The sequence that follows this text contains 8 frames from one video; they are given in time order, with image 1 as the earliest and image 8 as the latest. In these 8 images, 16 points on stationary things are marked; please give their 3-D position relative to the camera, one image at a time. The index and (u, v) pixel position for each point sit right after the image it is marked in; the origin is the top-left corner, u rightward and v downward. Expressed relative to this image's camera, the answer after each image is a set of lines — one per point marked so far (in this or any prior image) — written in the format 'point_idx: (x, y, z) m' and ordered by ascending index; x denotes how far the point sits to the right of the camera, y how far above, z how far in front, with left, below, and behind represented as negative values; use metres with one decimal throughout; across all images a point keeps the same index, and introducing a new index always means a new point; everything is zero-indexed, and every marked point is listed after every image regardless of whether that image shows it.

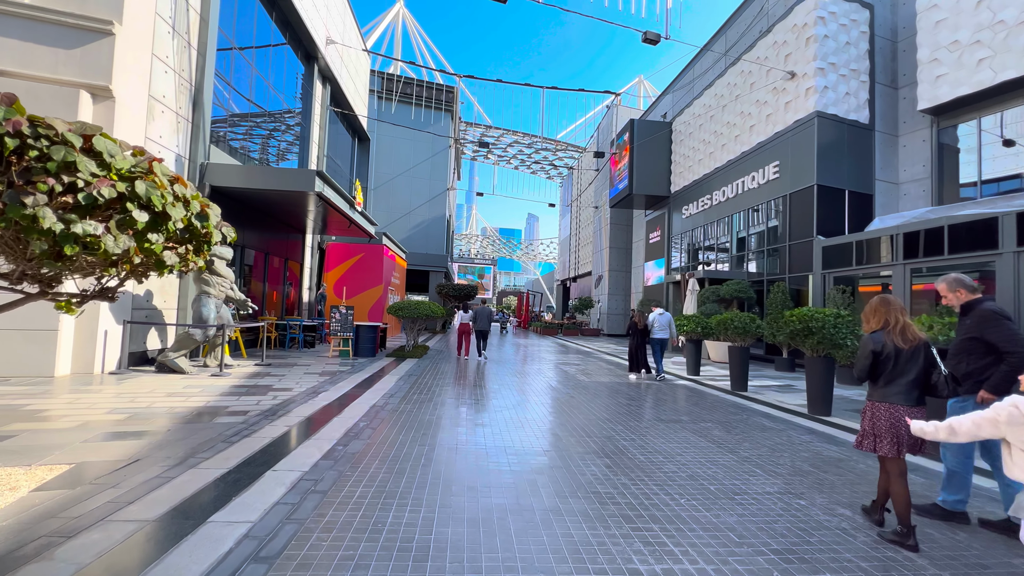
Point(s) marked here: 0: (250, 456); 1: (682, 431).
0: (-2.5, -1.6, +4.3) m
1: (+2.3, -1.9, +6.0) m
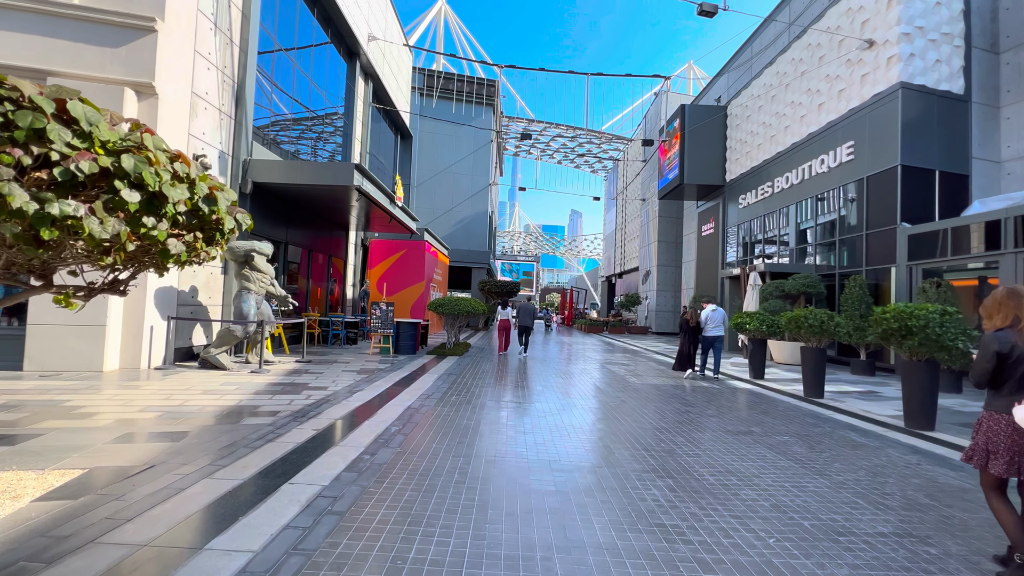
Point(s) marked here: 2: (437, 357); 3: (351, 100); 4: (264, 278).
0: (-2.1, -1.5, +3.9) m
1: (+2.8, -1.8, +5.2) m
2: (-2.1, -1.9, +12.6) m
3: (-6.2, +7.2, +17.4) m
4: (-5.0, +0.2, +9.0) m
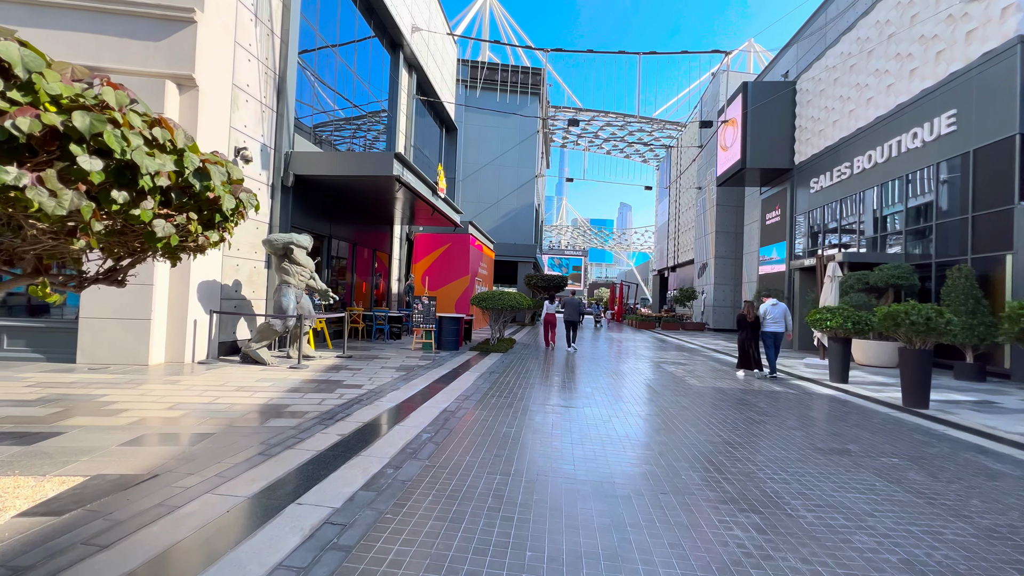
0: (-1.8, -1.4, +3.5) m
1: (+3.2, -1.7, +4.2) m
2: (-0.9, -1.7, +12.2) m
3: (-4.4, +7.4, +17.2) m
4: (-4.1, +0.3, +8.9) m
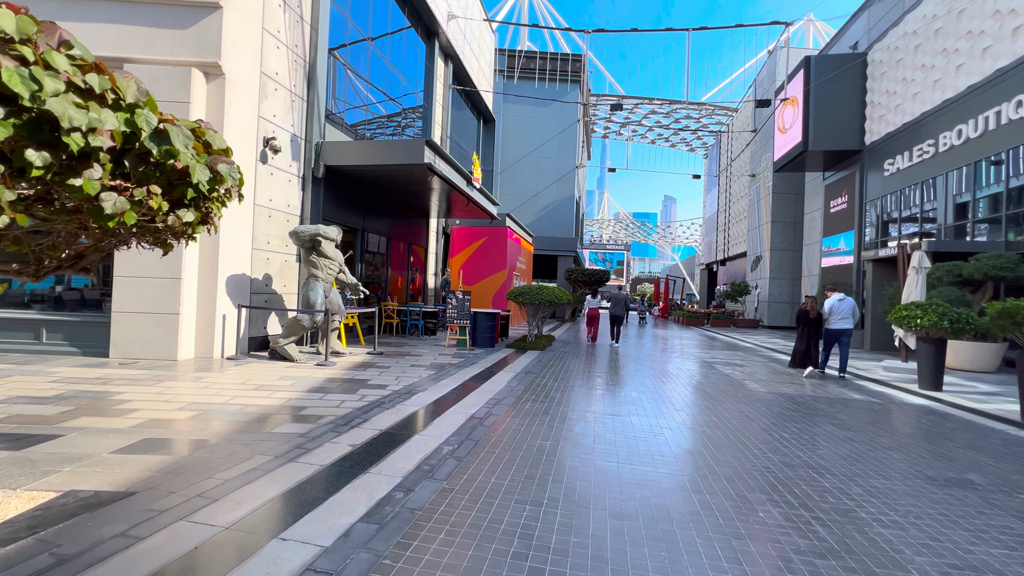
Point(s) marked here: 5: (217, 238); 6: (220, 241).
0: (-1.6, -1.4, +3.0) m
1: (+3.5, -1.6, +3.3) m
2: (+0.1, -1.6, +11.5) m
3: (-3.0, +7.6, +16.8) m
4: (-3.4, +0.4, +8.5) m
5: (-5.0, +0.9, +7.8) m
6: (-5.0, +0.8, +7.8) m
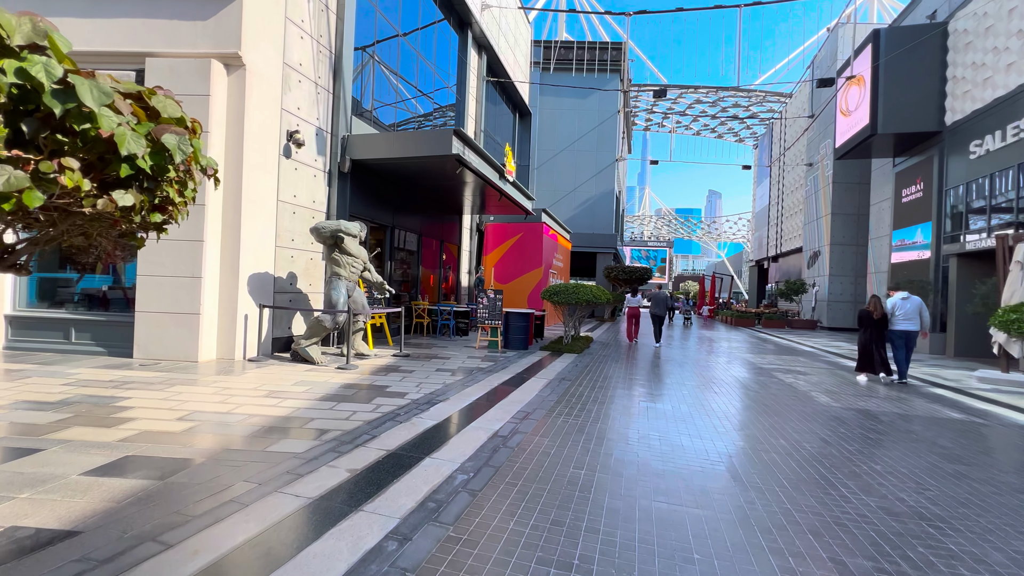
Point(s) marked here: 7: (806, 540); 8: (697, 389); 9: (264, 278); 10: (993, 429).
0: (-1.4, -1.4, +2.4) m
1: (+3.6, -1.6, +2.3) m
2: (+0.9, -1.6, +10.8) m
3: (-1.7, +7.7, +16.3) m
4: (-2.8, +0.5, +8.1) m
5: (-4.5, +0.9, +7.5) m
6: (-4.5, +0.8, +7.5) m
7: (+1.9, -1.6, +2.9) m
8: (+3.3, -1.9, +8.1) m
9: (-4.4, +0.2, +8.0) m
10: (+6.3, -1.9, +6.0) m
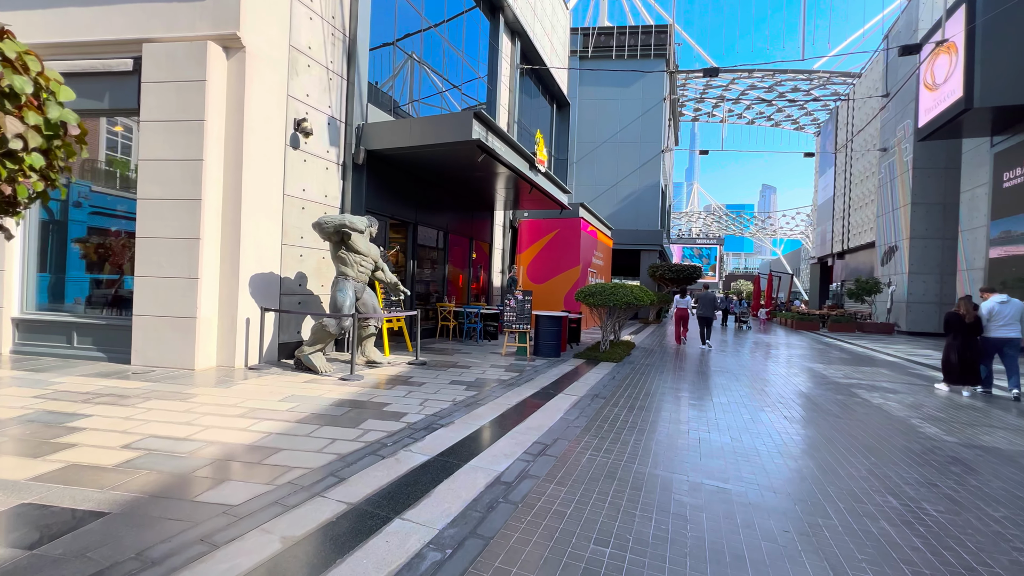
0: (-1.6, -1.4, +1.5) m
1: (+3.4, -1.6, +1.0) m
2: (+1.6, -1.6, +9.7) m
3: (-0.6, +7.7, +15.4) m
4: (-2.4, +0.4, +7.3) m
5: (-4.2, +0.9, +6.9) m
6: (-4.1, +0.8, +6.9) m
7: (+1.8, -1.6, +1.7) m
8: (+3.7, -1.9, +6.8) m
9: (-4.0, +0.1, +7.4) m
10: (+6.5, -1.9, +4.3) m
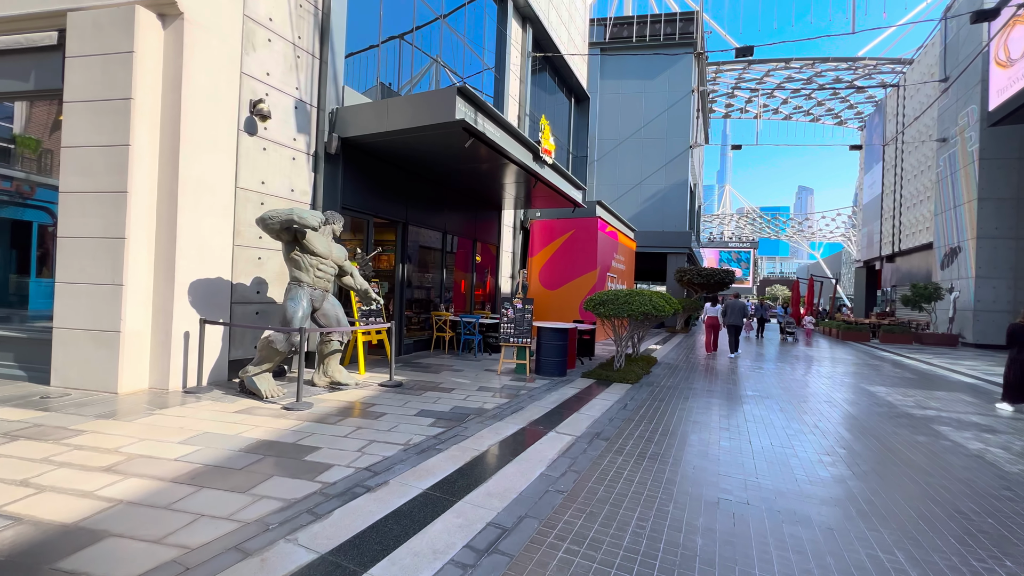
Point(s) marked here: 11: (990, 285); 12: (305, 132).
0: (-2.1, -1.5, +0.3) m
1: (+2.9, -1.7, -0.6) m
2: (+1.6, -1.7, +8.3) m
3: (-0.3, +7.5, +14.2) m
4: (-2.6, +0.3, +6.2) m
5: (-4.4, +0.7, +5.8) m
6: (-4.3, +0.7, +5.9) m
7: (+1.2, -1.7, +0.3) m
8: (+3.5, -2.0, +5.2) m
9: (-4.2, 0.0, +6.3) m
10: (+6.1, -2.0, +2.6) m
11: (+18.7, +0.1, +17.6) m
12: (-3.5, +2.6, +7.6) m
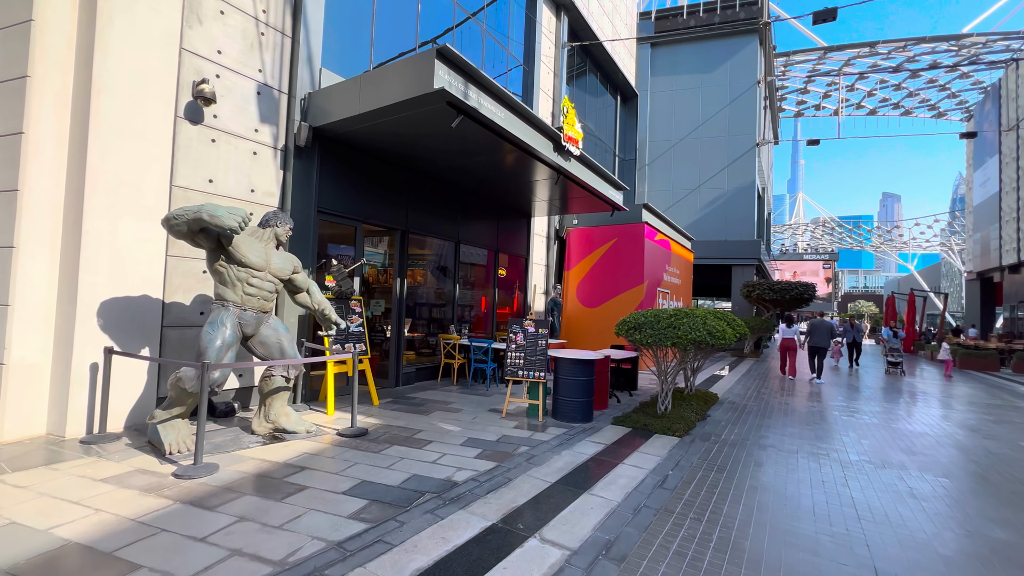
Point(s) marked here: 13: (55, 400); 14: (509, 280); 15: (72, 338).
0: (-3.0, -1.5, -1.1) m
1: (+1.9, -1.6, -2.7) m
2: (+1.7, -2.0, +6.3) m
3: (+0.6, +7.0, +12.7) m
4: (-2.7, +0.1, +4.8) m
5: (-4.5, +0.5, +4.7) m
6: (-4.5, +0.5, +4.7) m
7: (+0.3, -1.6, -1.6) m
8: (+3.2, -2.1, +3.0) m
9: (-4.2, -0.2, +5.1) m
10: (+5.5, -2.0, +0.1) m
11: (+19.8, -0.4, +13.5) m
12: (-3.4, +2.3, +6.4) m
13: (-4.8, -1.2, +4.7) m
14: (-0.1, +0.2, +11.9) m
15: (-4.6, -0.5, +4.6) m
